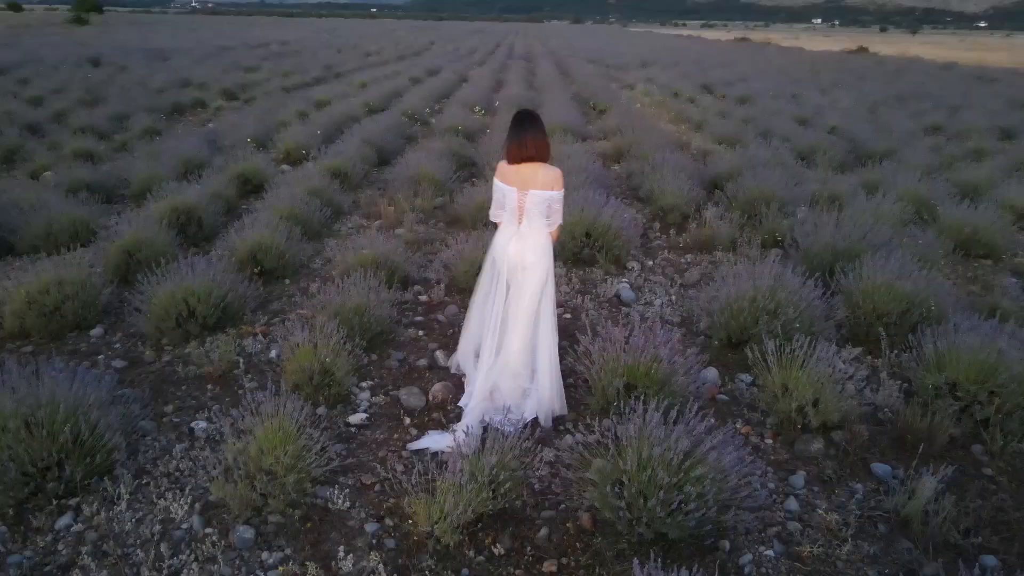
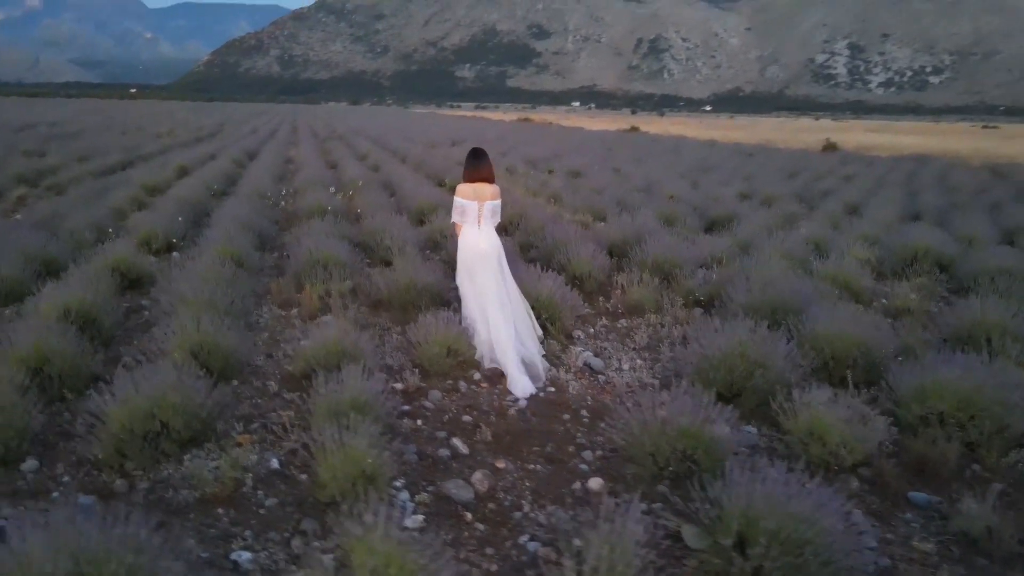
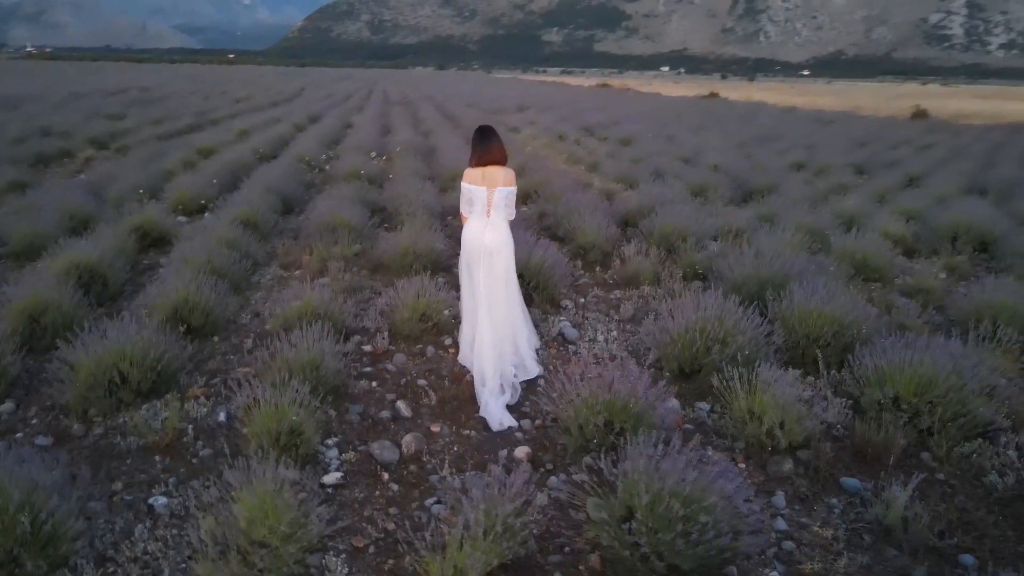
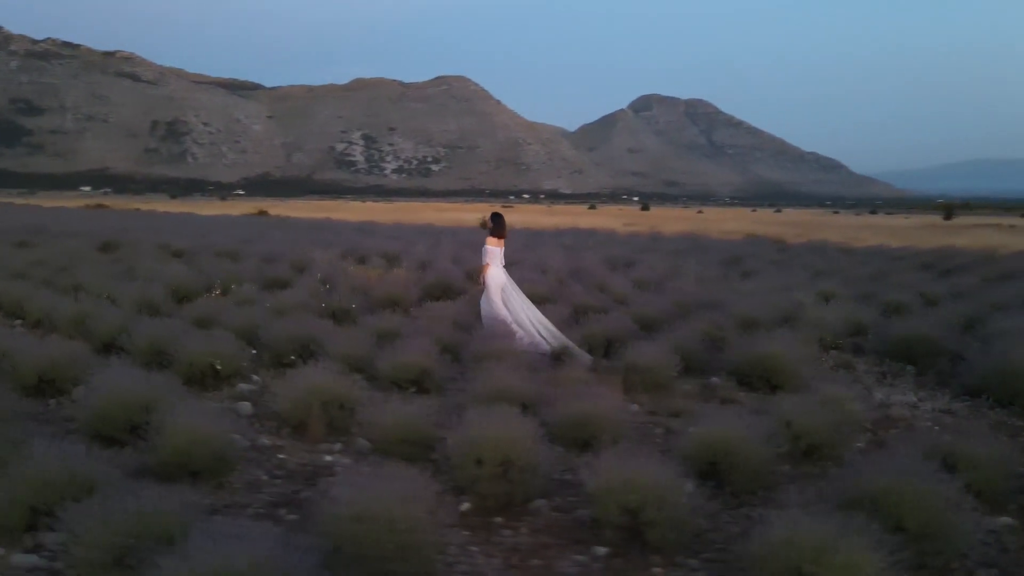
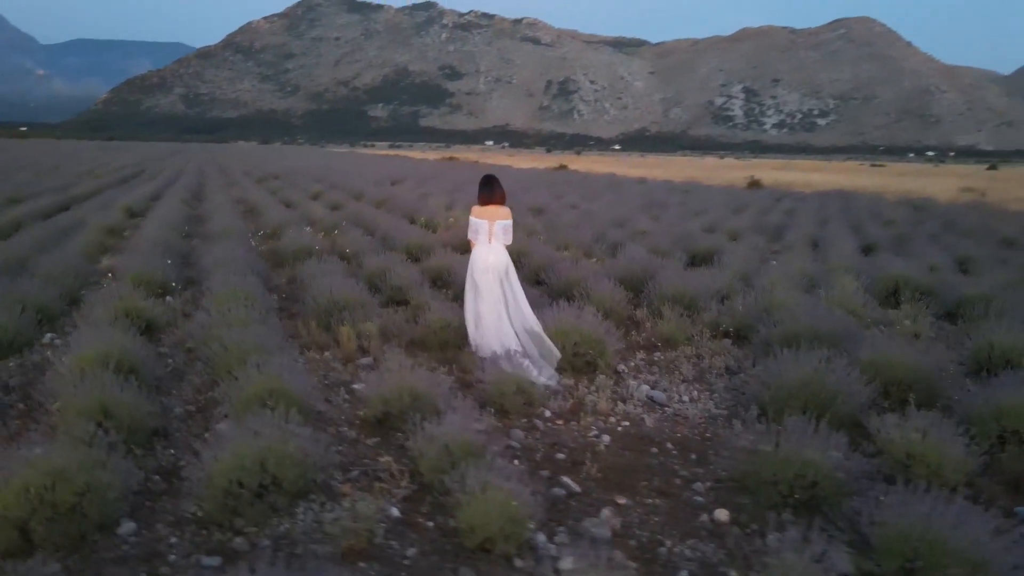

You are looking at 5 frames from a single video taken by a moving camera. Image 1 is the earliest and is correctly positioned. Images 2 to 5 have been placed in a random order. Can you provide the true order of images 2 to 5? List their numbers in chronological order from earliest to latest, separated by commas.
3, 2, 5, 4
